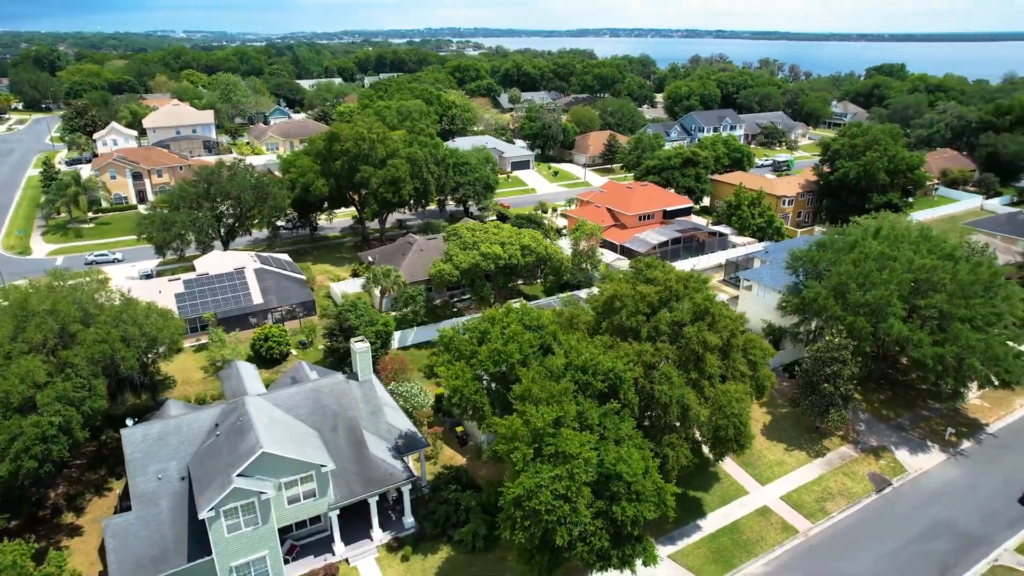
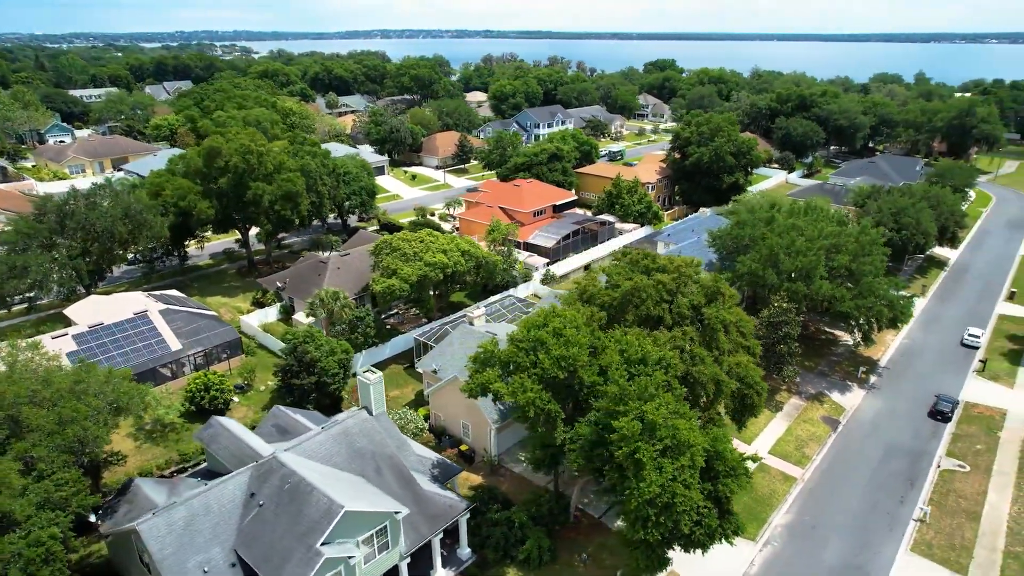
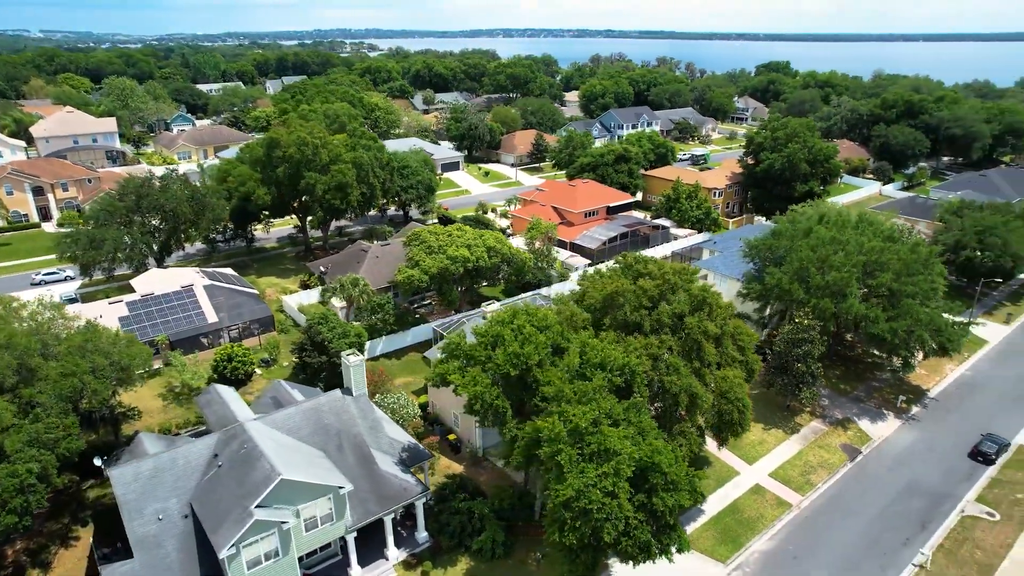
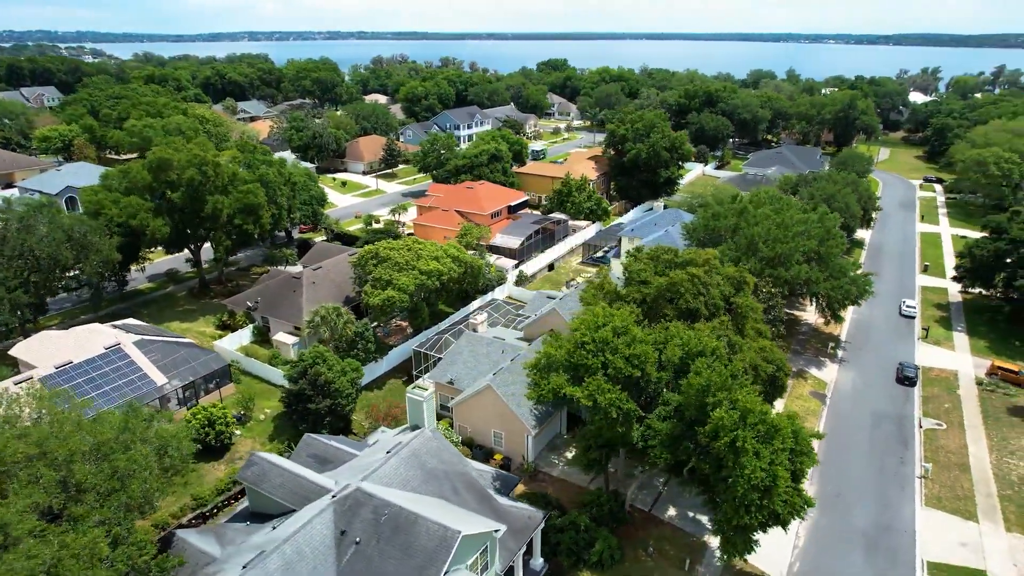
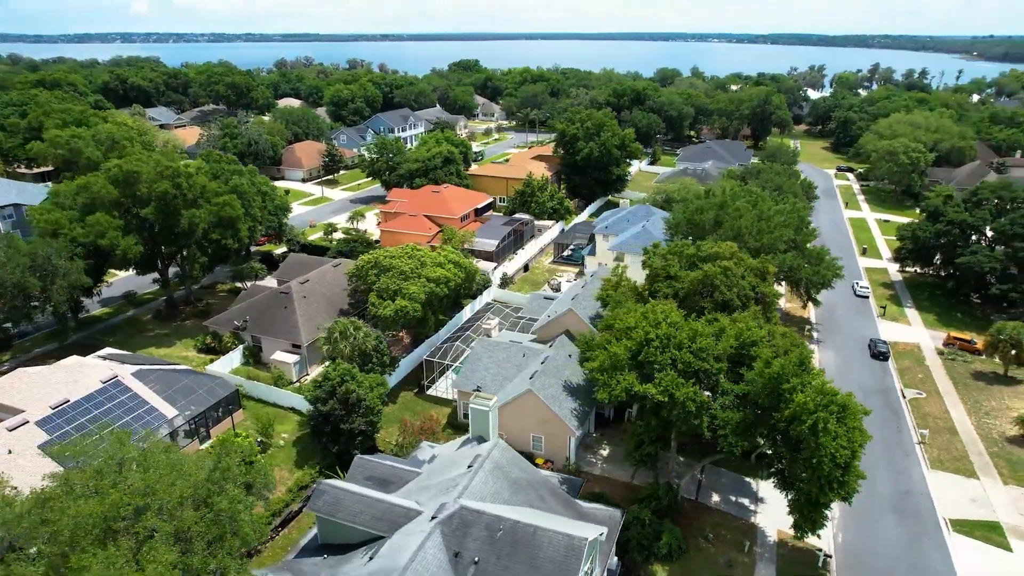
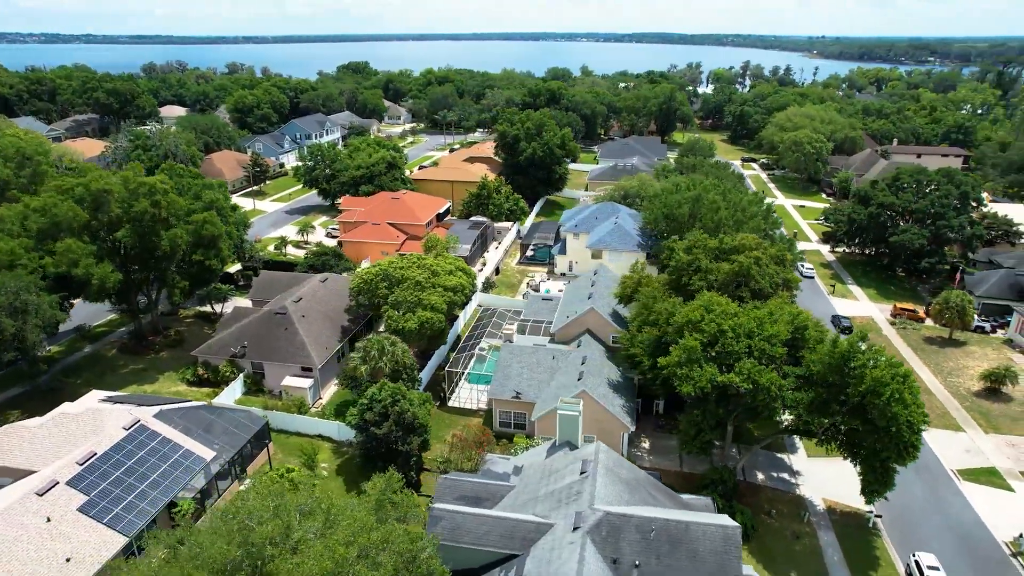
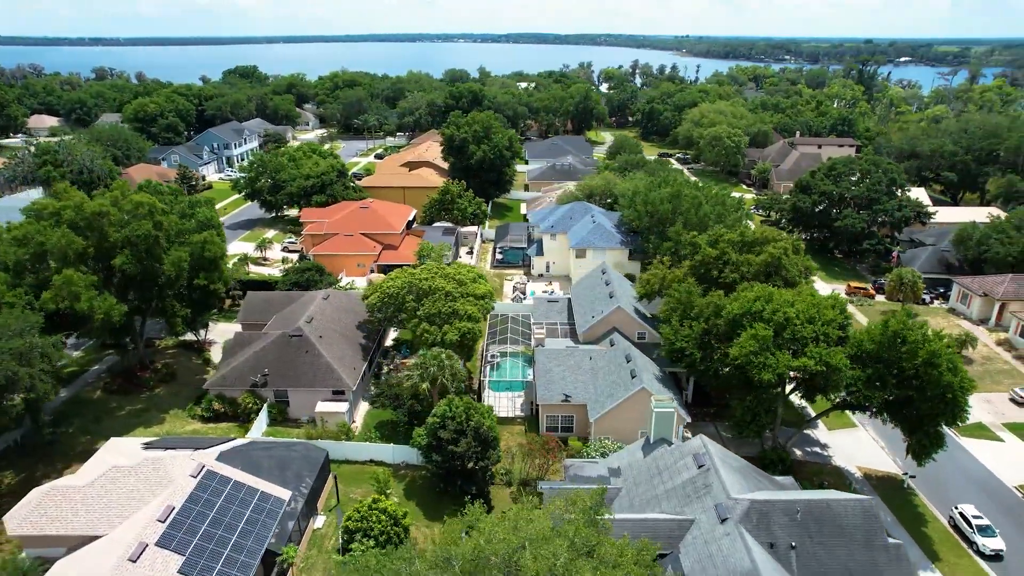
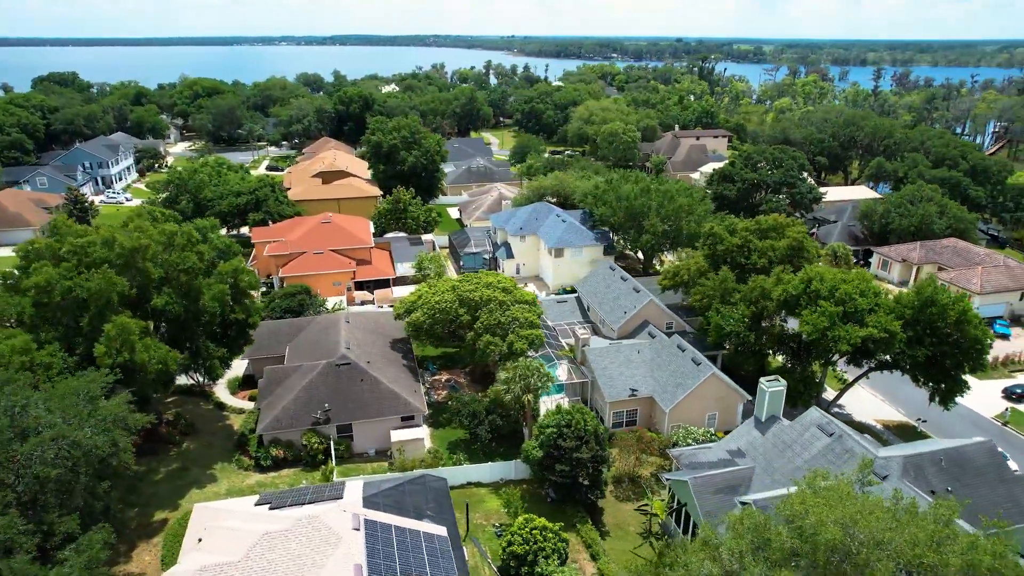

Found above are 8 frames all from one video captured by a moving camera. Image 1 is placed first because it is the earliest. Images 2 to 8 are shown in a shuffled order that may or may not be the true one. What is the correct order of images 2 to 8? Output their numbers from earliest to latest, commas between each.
3, 2, 4, 5, 6, 7, 8
